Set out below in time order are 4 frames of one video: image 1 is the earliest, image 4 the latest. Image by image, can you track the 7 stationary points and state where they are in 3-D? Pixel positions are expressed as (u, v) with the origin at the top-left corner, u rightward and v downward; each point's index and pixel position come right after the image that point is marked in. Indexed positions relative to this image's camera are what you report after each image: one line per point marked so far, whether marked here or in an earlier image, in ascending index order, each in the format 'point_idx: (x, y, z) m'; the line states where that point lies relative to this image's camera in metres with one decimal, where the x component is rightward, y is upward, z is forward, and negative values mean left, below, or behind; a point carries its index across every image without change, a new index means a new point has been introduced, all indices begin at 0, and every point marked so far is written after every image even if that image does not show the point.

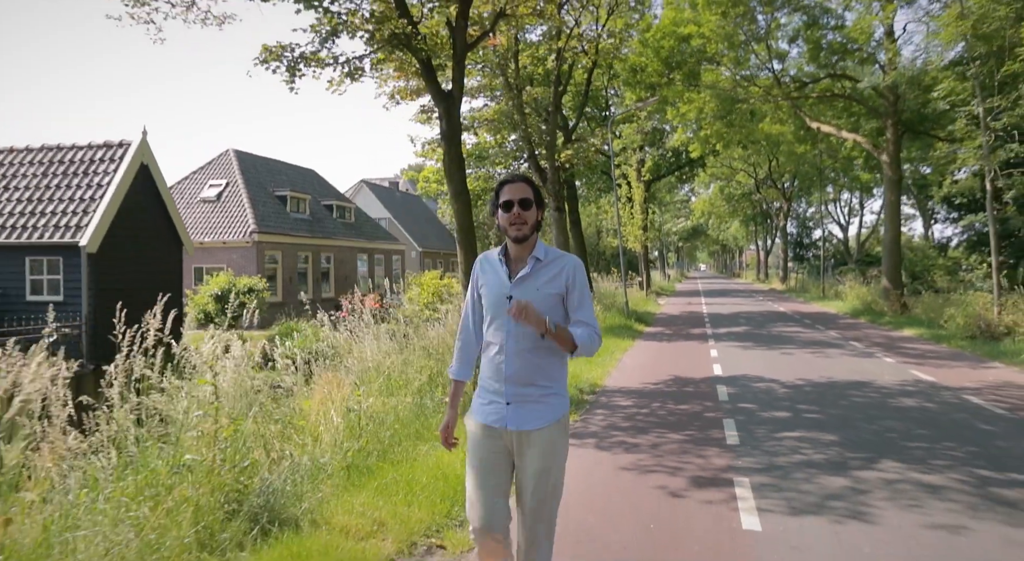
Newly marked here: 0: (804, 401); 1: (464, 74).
0: (+3.9, -1.6, +8.6) m
1: (-0.8, +3.3, +10.6) m
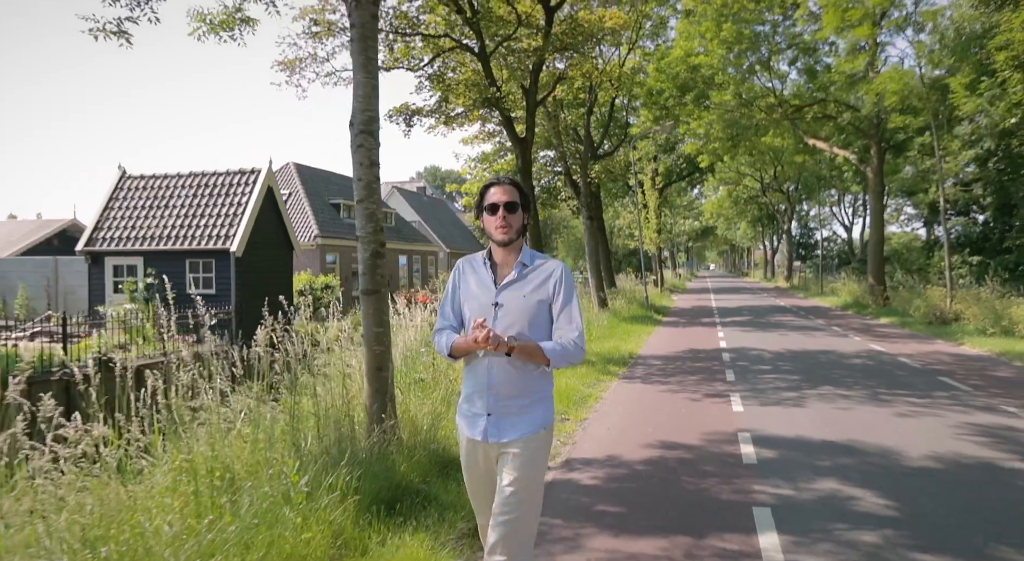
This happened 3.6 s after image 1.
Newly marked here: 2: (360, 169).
0: (+5.1, -1.5, +12.2) m
1: (+0.5, +3.4, +14.2) m
2: (-1.3, +1.0, +5.7) m
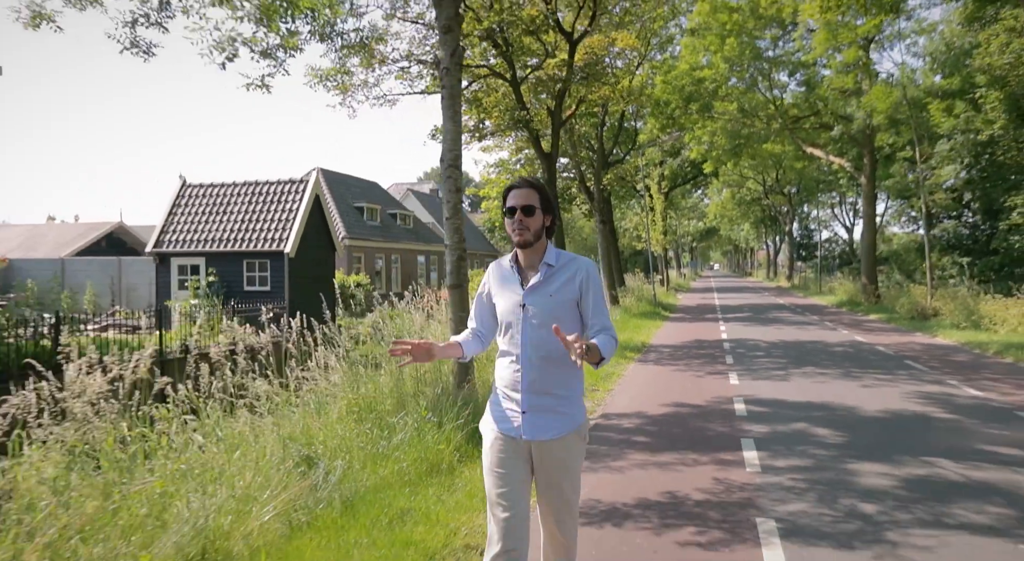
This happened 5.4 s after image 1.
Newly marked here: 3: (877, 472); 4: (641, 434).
0: (+5.7, -1.4, +14.1) m
1: (+1.1, +3.4, +16.1) m
2: (-0.7, +1.0, +7.7) m
3: (+3.0, -1.5, +5.2) m
4: (+1.4, -1.6, +6.9) m
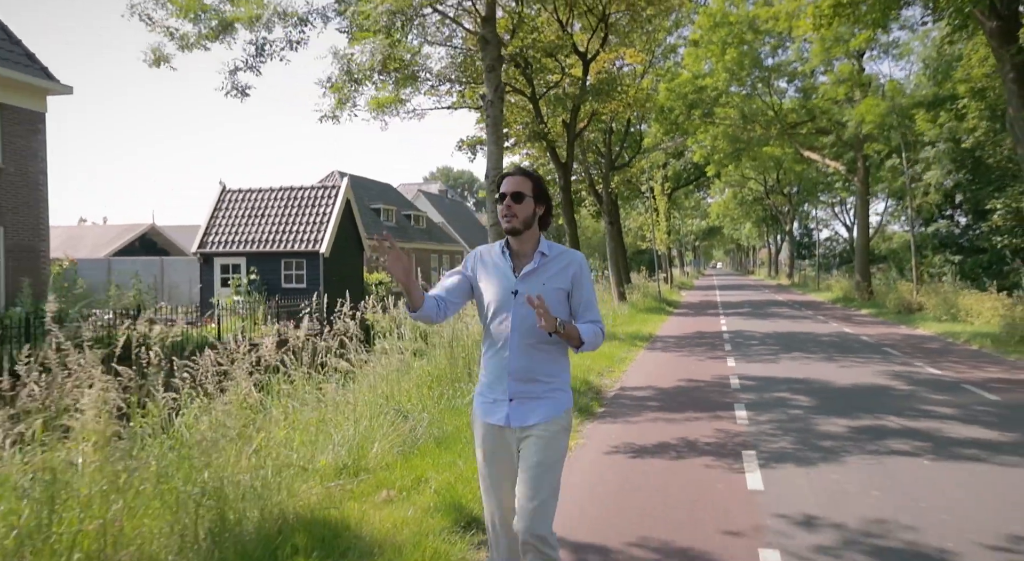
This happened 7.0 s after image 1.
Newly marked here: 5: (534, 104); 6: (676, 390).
0: (+6.2, -1.4, +15.6) m
1: (+1.6, +3.5, +17.6) m
2: (-0.3, +1.0, +9.2) m
3: (+3.4, -1.5, +6.8) m
4: (+1.8, -1.6, +8.4) m
5: (+0.6, +4.6, +16.9) m
6: (+2.3, -1.5, +9.1) m
